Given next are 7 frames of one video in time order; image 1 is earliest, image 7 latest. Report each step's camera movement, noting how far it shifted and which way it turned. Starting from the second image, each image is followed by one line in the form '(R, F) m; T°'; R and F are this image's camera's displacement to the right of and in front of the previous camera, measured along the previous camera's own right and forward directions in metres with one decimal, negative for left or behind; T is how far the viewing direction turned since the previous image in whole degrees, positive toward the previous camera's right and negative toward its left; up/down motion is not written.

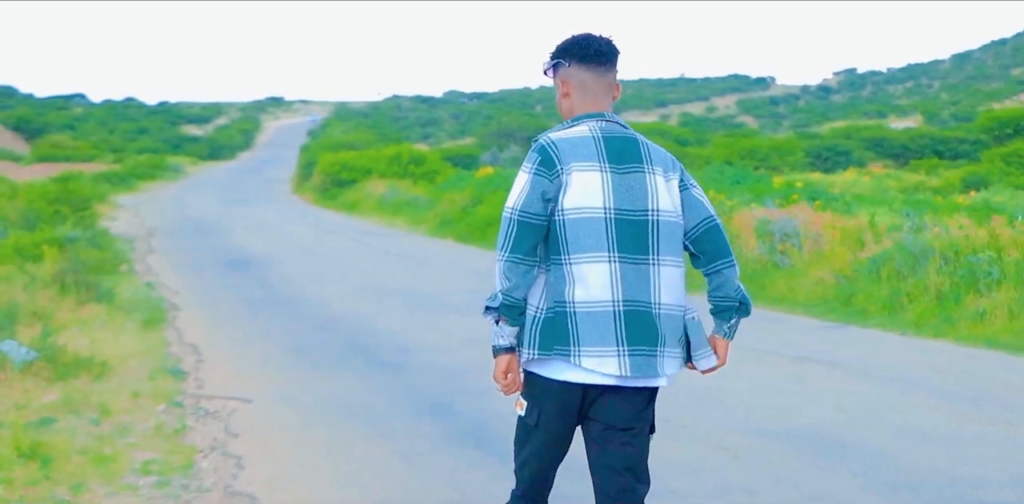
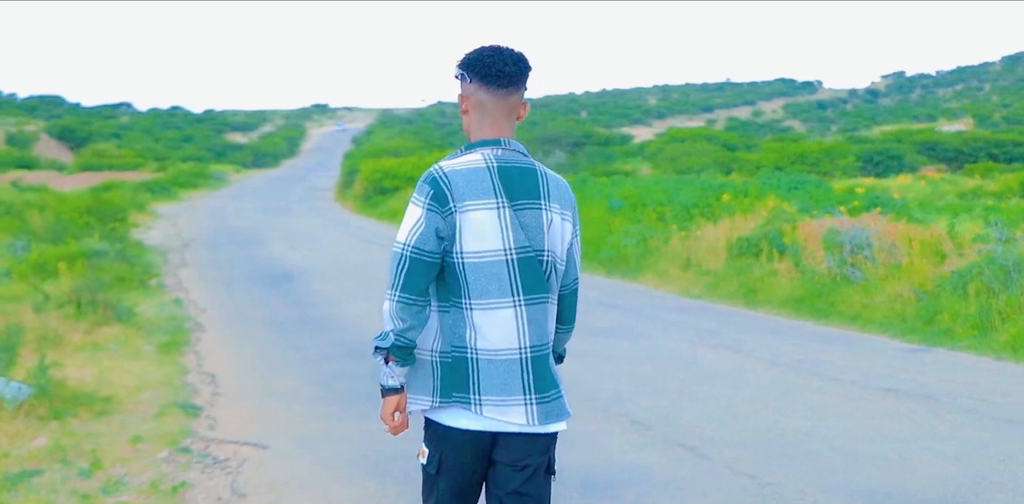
(0.0, +1.0) m; -2°
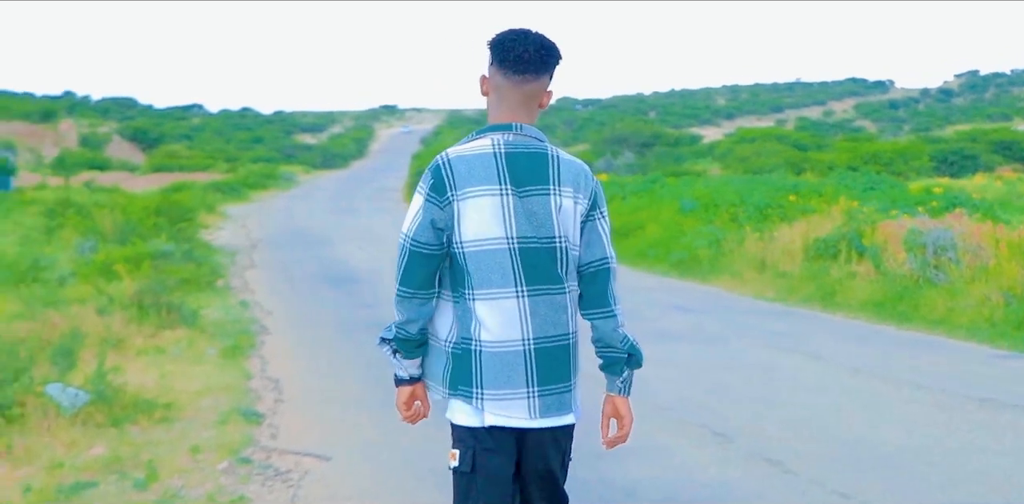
(0.0, +0.3) m; -3°
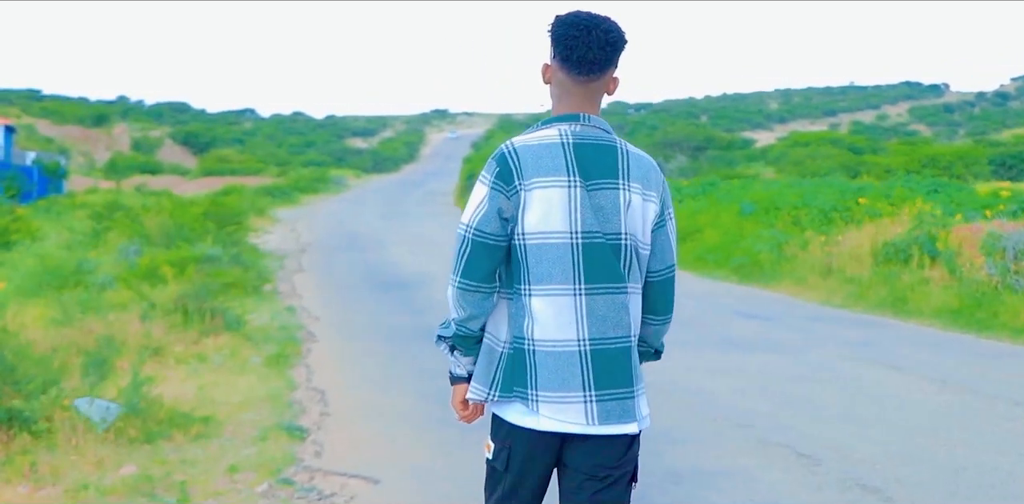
(-0.1, +0.5) m; -2°
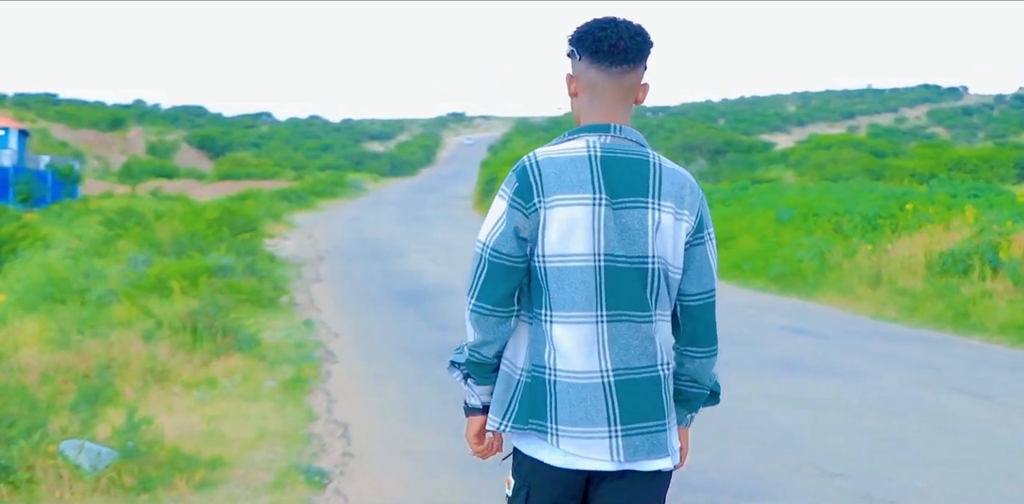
(-0.2, +0.8) m; -1°
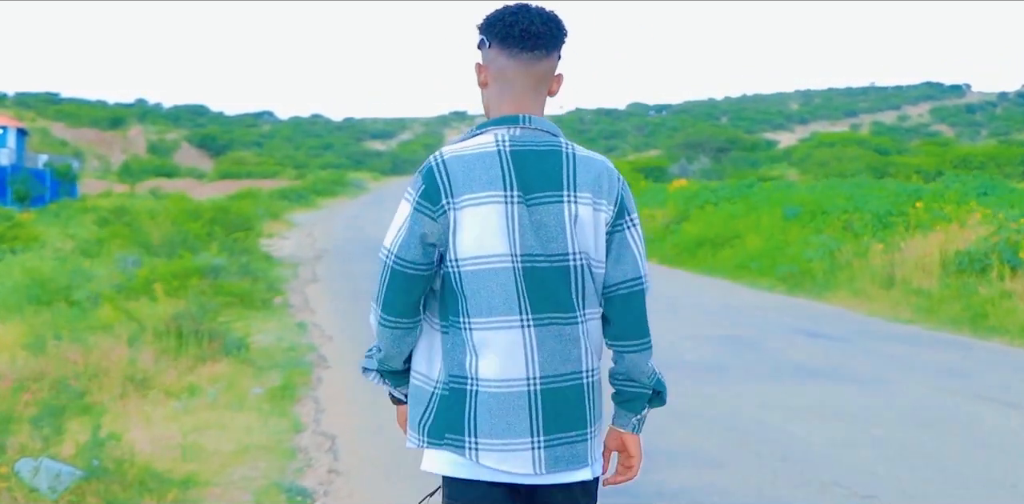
(0.0, +0.4) m; 0°
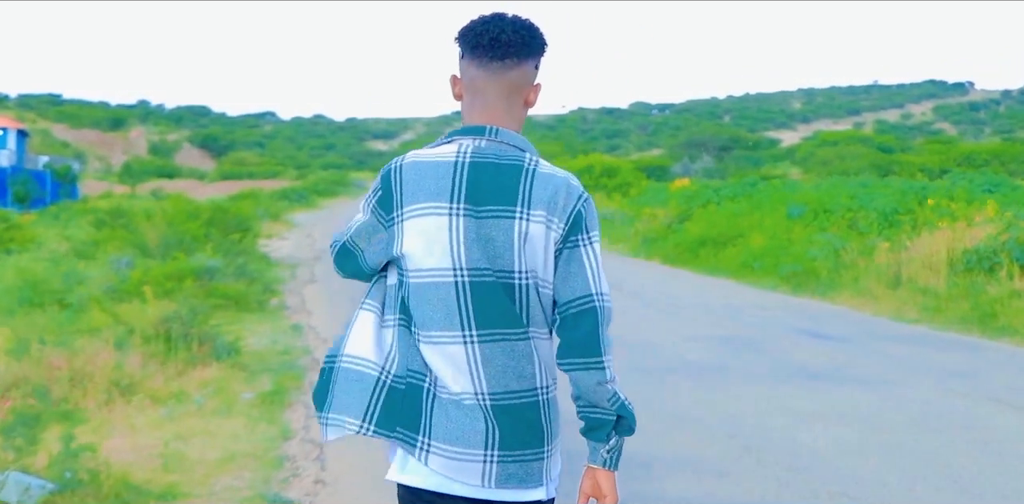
(0.0, +0.2) m; 0°
